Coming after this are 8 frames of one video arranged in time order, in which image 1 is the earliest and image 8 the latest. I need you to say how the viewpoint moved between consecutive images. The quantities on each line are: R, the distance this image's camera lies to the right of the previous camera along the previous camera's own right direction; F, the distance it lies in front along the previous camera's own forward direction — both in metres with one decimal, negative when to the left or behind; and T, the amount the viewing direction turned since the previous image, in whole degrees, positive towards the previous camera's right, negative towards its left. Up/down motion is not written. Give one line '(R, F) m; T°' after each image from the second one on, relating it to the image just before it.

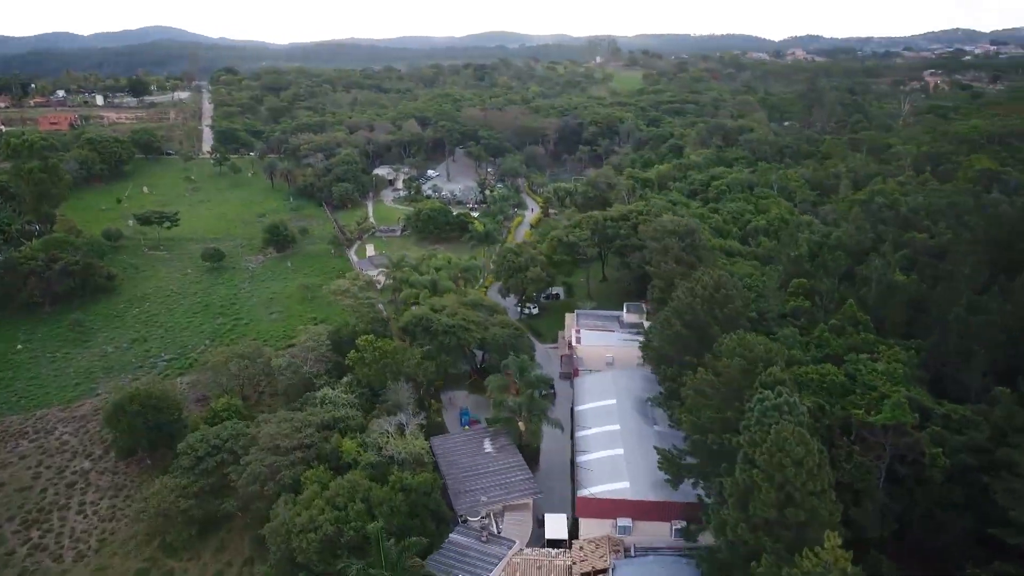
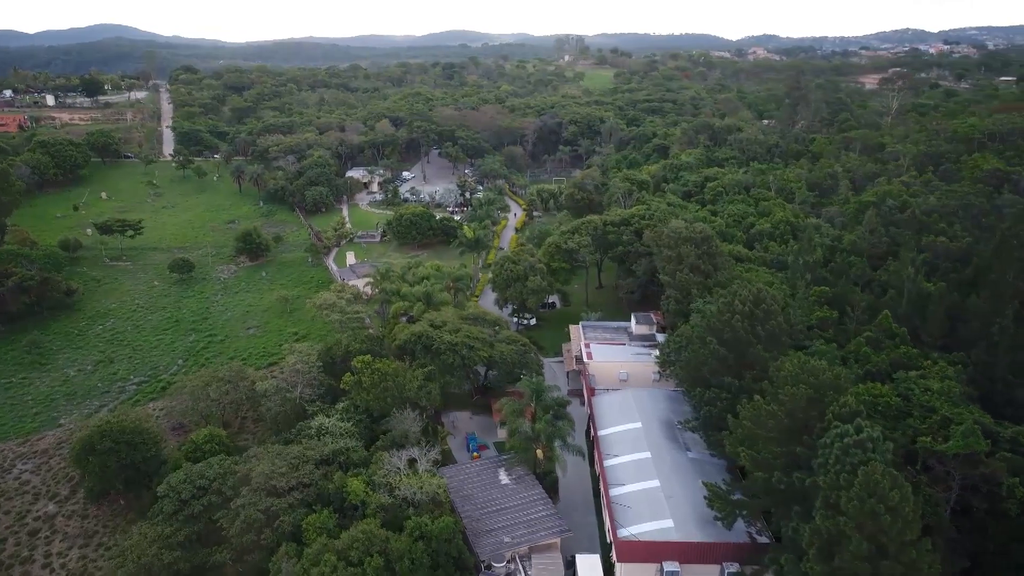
(-2.2, +2.9) m; +3°
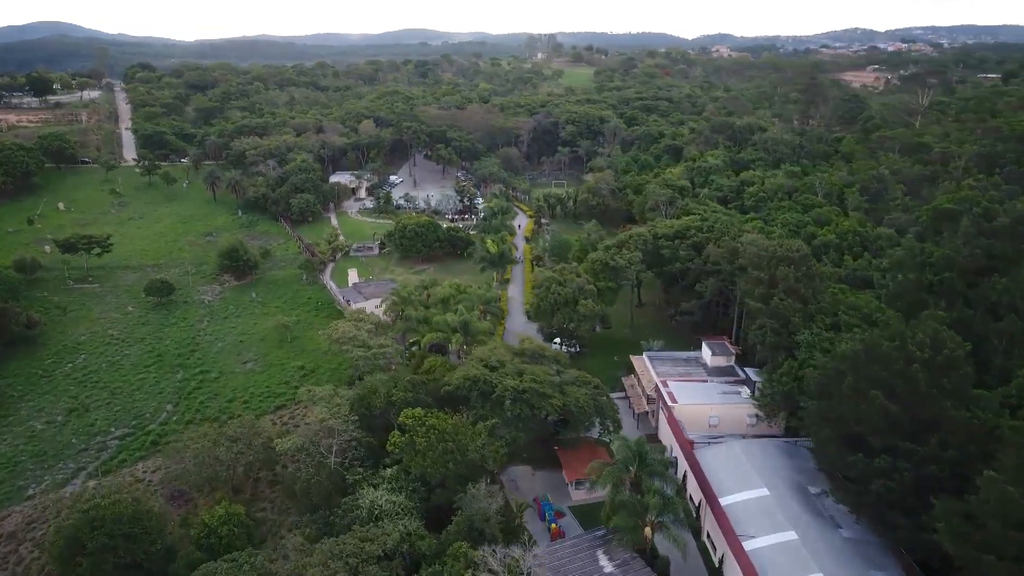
(-4.9, +6.1) m; +3°
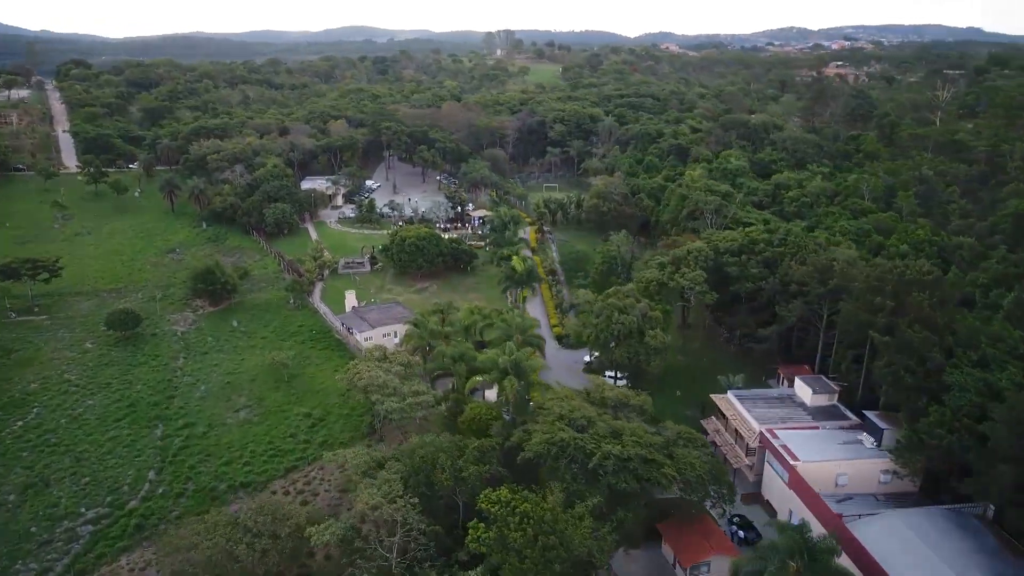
(-5.0, +6.3) m; +4°
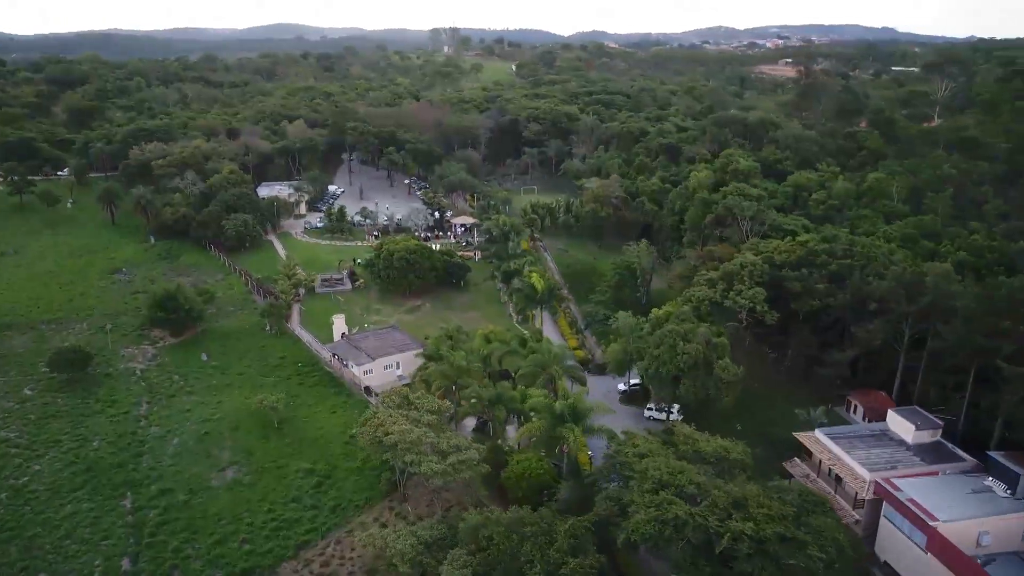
(-4.3, +5.4) m; +5°
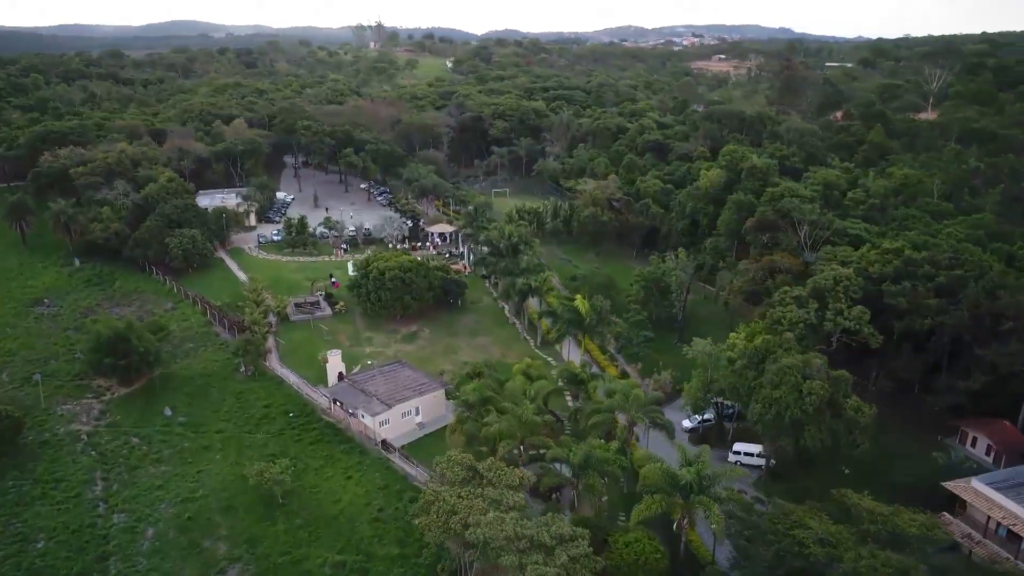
(-5.5, +6.4) m; +6°
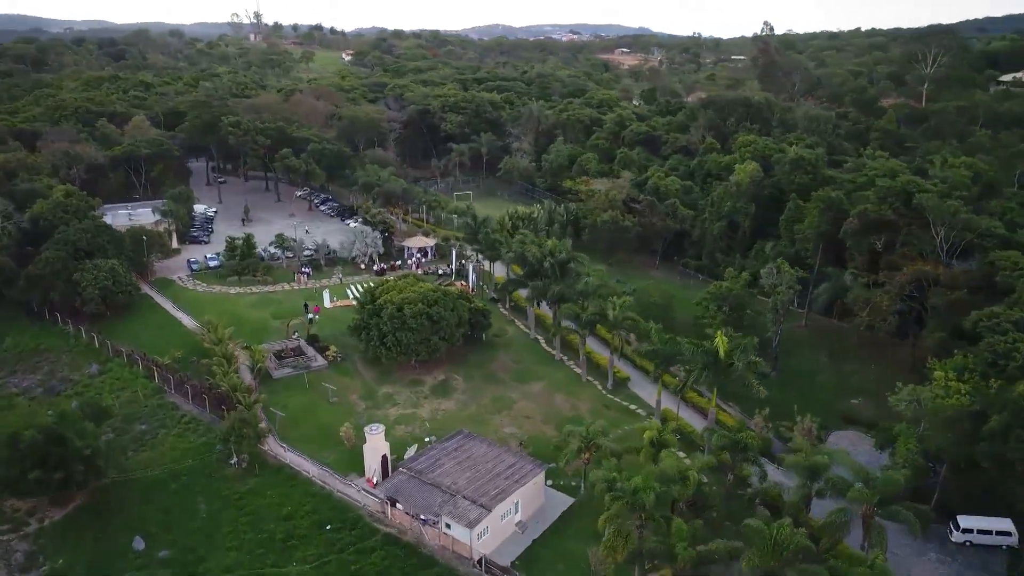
(-8.0, +9.6) m; +10°
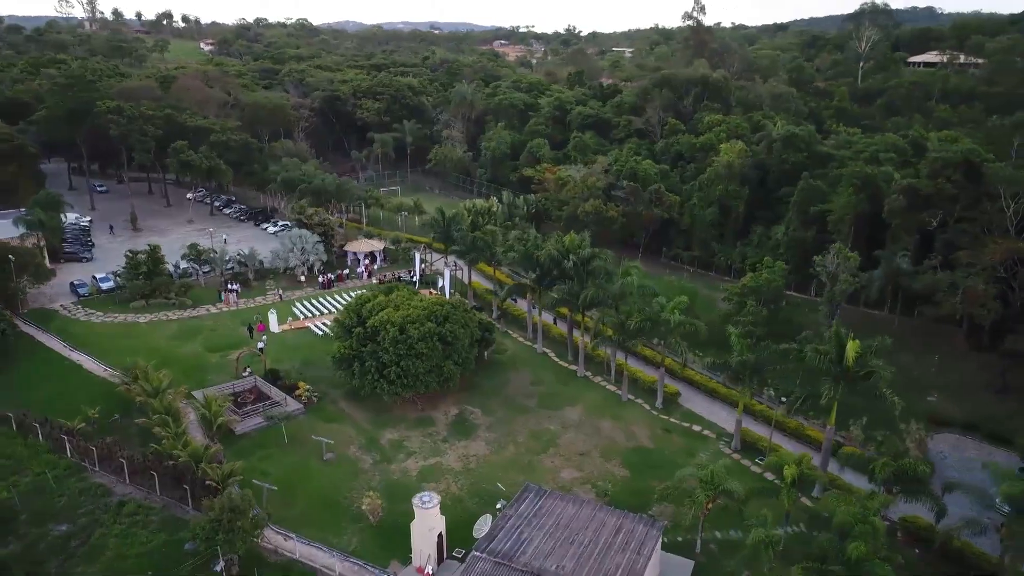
(-5.9, +6.8) m; +11°
